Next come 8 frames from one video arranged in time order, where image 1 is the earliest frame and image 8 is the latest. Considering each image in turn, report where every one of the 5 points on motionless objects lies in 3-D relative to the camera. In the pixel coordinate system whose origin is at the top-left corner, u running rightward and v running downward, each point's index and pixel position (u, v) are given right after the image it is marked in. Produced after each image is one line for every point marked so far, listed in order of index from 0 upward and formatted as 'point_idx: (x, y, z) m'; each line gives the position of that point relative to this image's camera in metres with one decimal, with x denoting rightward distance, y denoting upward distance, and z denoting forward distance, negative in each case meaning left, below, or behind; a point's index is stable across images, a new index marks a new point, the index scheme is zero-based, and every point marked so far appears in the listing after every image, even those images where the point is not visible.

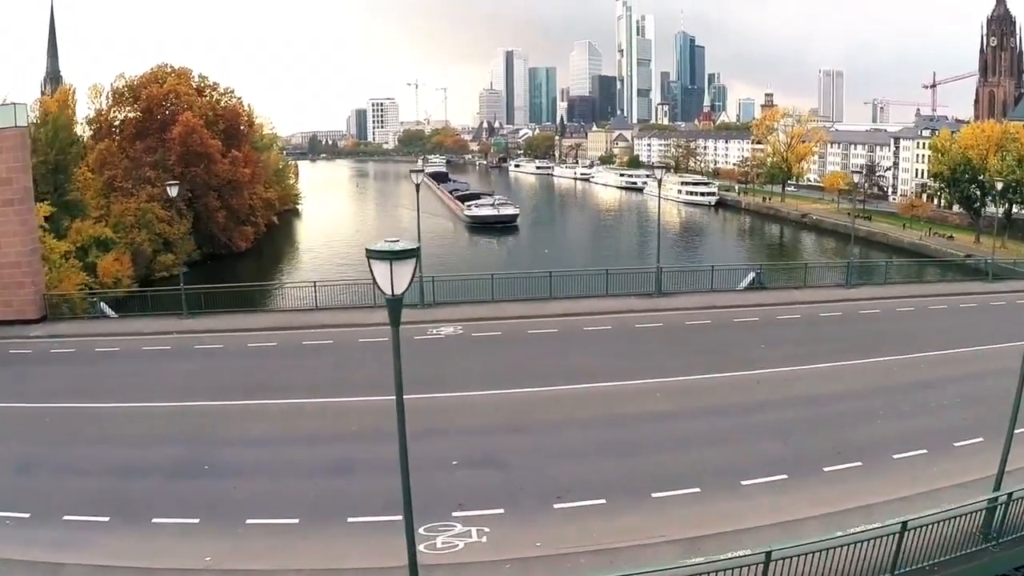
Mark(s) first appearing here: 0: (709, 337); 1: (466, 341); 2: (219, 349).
0: (+2.5, -0.7, +9.5) m
1: (-0.6, -0.7, +9.3) m
2: (-4.0, -0.8, +10.2) m
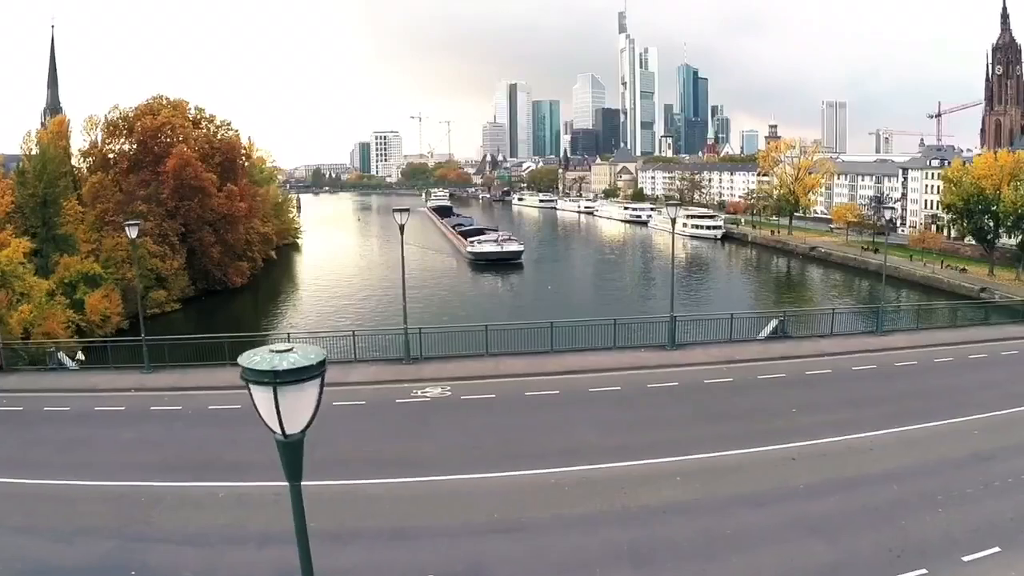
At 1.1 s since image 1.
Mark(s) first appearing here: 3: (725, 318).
0: (+2.4, -1.3, +8.3) m
1: (-0.6, -1.3, +8.2) m
2: (-4.0, -1.5, +9.0) m
3: (+3.2, -0.5, +11.2) m
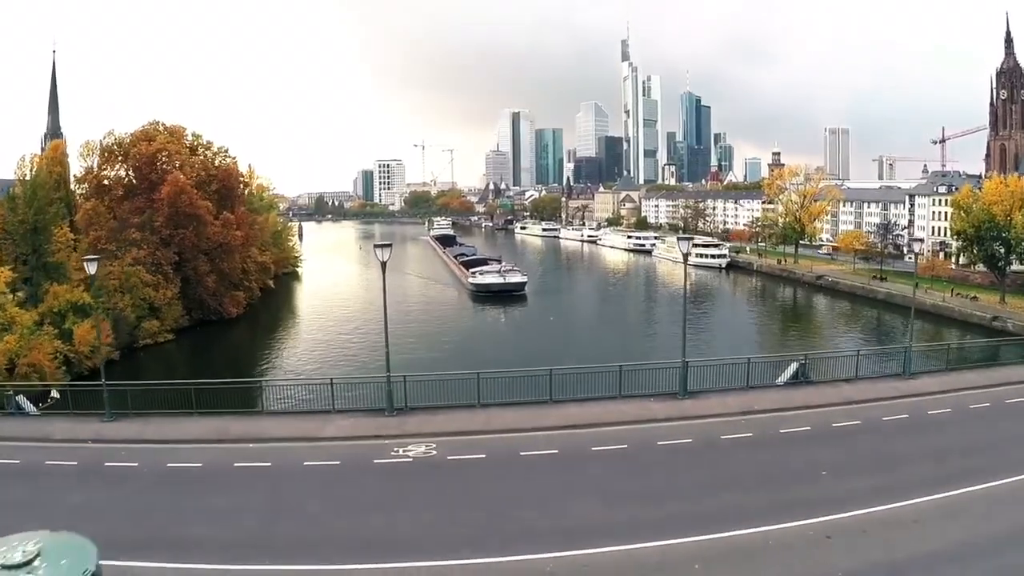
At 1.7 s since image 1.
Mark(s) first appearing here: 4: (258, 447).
0: (+2.4, -1.7, +7.4) m
1: (-0.7, -1.7, +7.3) m
2: (-4.1, -2.0, +8.1) m
3: (+3.1, -1.0, +10.3) m
4: (-2.8, -1.8, +8.3) m
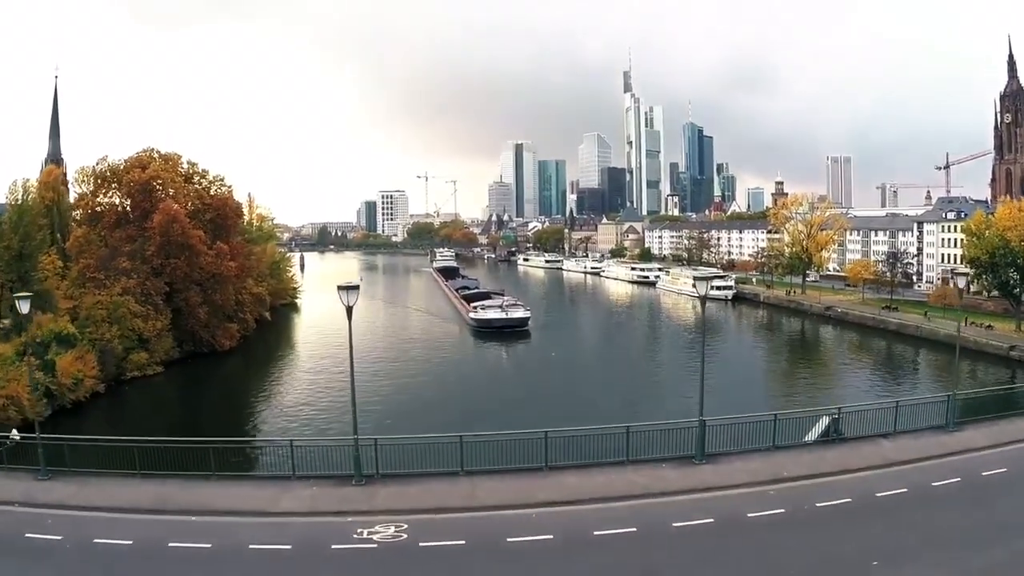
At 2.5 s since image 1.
0: (+2.3, -2.1, +6.2) m
1: (-0.8, -2.2, +6.0) m
2: (-4.2, -2.4, +6.9) m
3: (+3.0, -1.5, +9.1) m
4: (-2.9, -2.2, +7.1) m
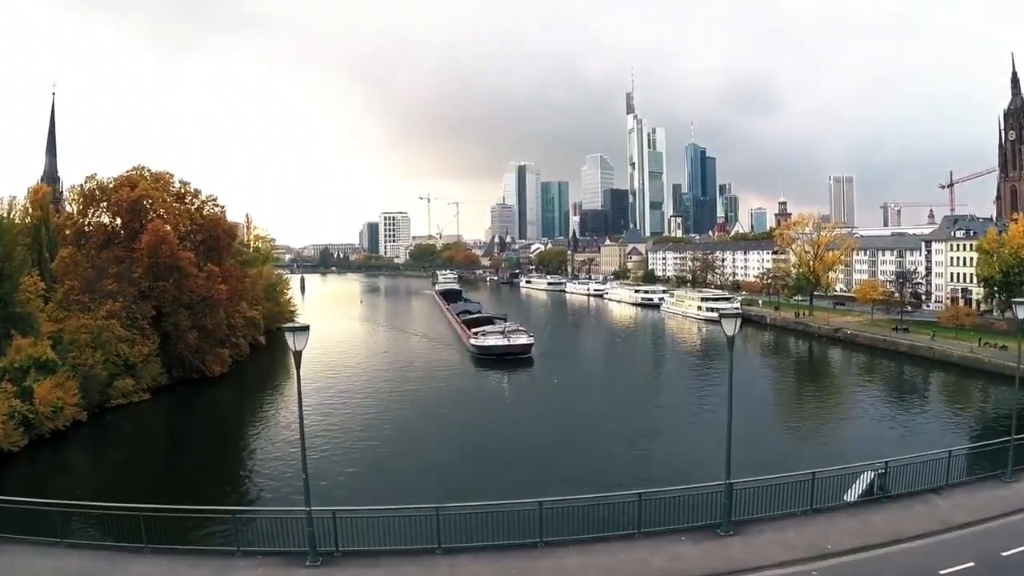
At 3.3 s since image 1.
0: (+2.2, -2.4, +4.9) m
1: (-0.9, -2.4, +4.8) m
2: (-4.3, -2.7, +5.7) m
3: (+2.9, -1.9, +7.8) m
4: (-3.0, -2.5, +5.8) m
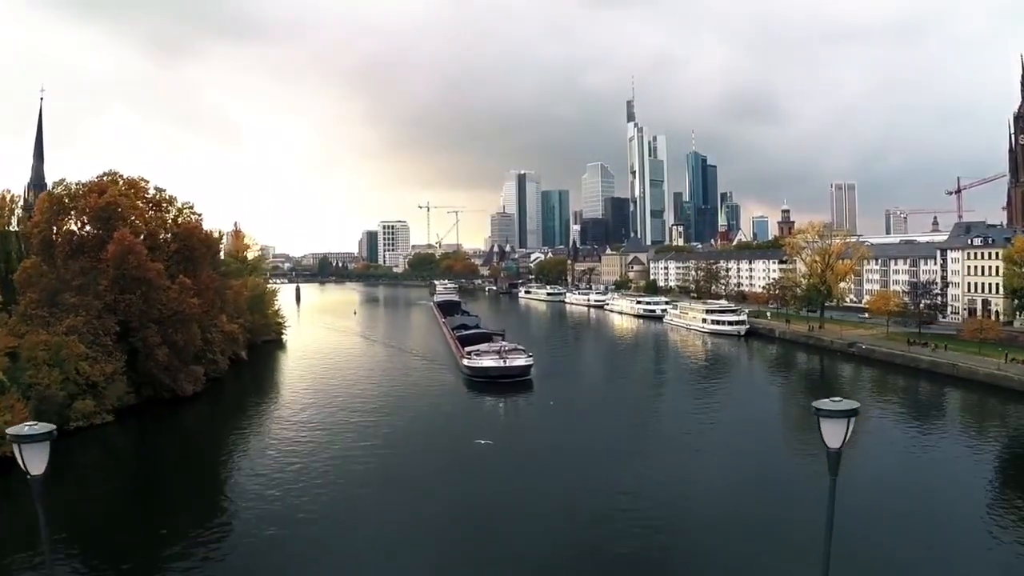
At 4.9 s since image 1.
0: (+1.8, -2.6, +2.4) m
1: (-1.2, -2.7, +2.3) m
2: (-4.6, -3.0, +3.2) m
3: (+2.6, -2.2, +5.3) m
4: (-3.3, -2.8, +3.3) m
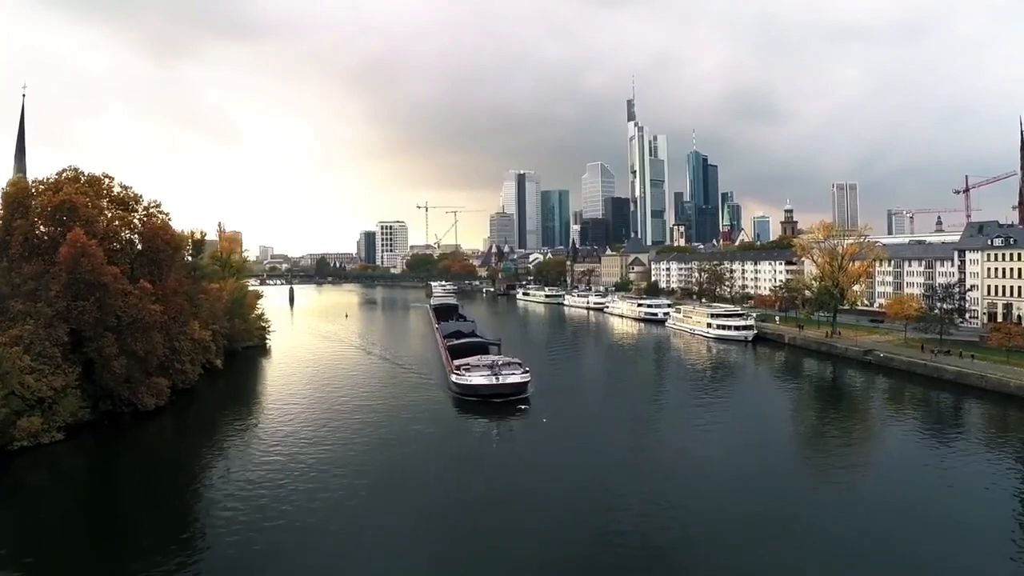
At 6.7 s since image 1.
0: (+1.4, -2.8, -0.4) m
1: (-1.6, -2.9, -0.6) m
2: (-5.0, -3.2, +0.3) m
3: (+2.2, -2.4, +2.5) m
4: (-3.7, -3.0, +0.5) m
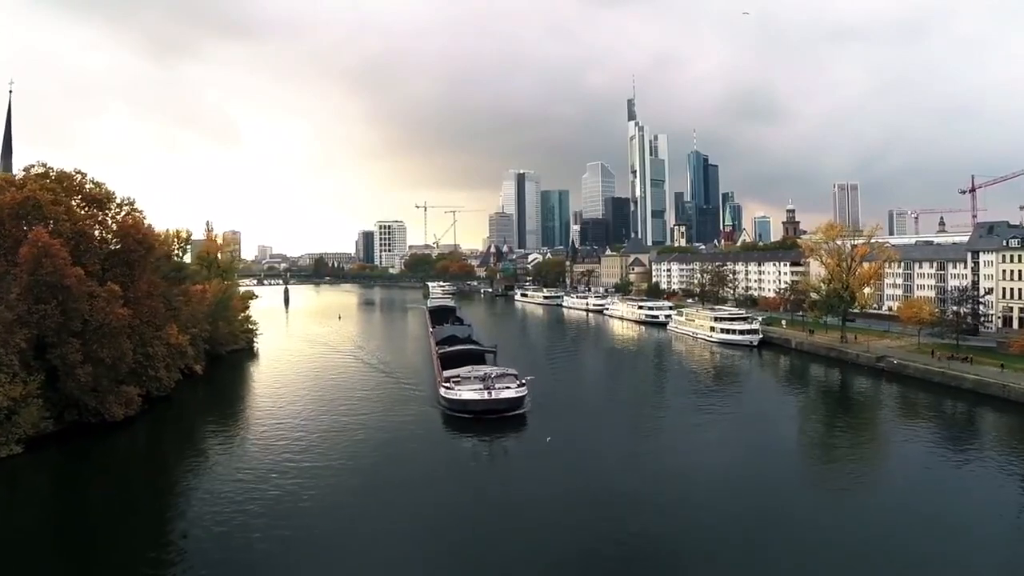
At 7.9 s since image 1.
0: (+1.1, -3.0, -2.4) m
1: (-1.9, -3.0, -2.5) m
2: (-5.3, -3.3, -1.6) m
3: (+1.9, -2.5, +0.5) m
4: (-4.0, -3.1, -1.5) m
